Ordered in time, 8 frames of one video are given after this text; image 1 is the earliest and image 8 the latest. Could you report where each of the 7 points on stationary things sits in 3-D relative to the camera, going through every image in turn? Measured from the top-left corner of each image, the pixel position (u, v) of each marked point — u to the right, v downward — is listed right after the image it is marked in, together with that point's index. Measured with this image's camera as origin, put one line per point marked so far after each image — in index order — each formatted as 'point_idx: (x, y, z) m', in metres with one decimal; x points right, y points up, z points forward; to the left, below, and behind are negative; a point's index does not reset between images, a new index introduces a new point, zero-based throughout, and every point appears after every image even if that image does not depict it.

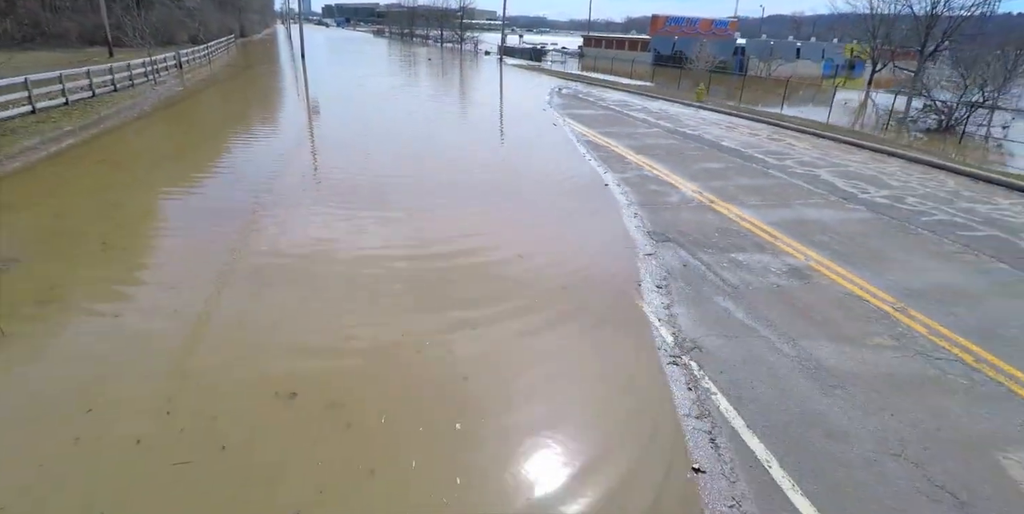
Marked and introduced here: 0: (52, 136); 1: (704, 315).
0: (-11.0, +2.8, +14.2) m
1: (+1.9, -0.6, +6.0) m
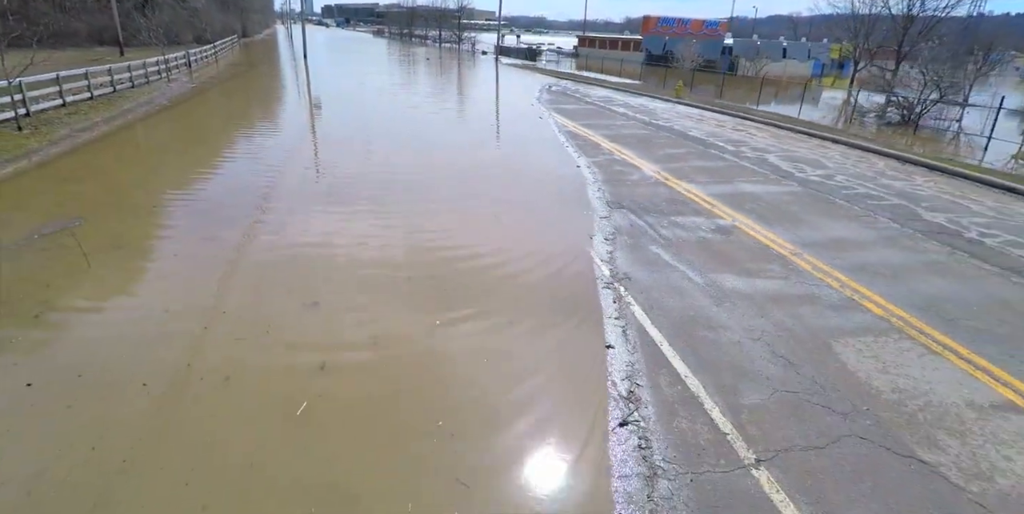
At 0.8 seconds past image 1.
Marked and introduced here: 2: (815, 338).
0: (-11.3, +3.4, +15.7) m
1: (+1.6, 0.0, +7.5) m
2: (+2.9, -0.8, +5.6) m
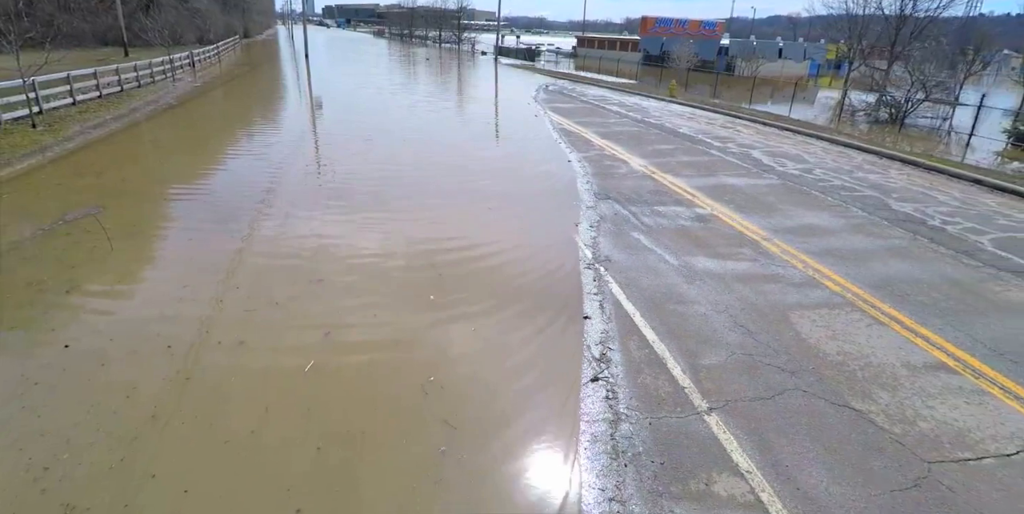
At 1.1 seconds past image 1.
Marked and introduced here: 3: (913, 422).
0: (-11.4, +3.6, +16.3) m
1: (+1.5, +0.2, +8.1) m
2: (+2.7, -0.5, +6.2) m
3: (+3.0, -1.2, +4.5) m
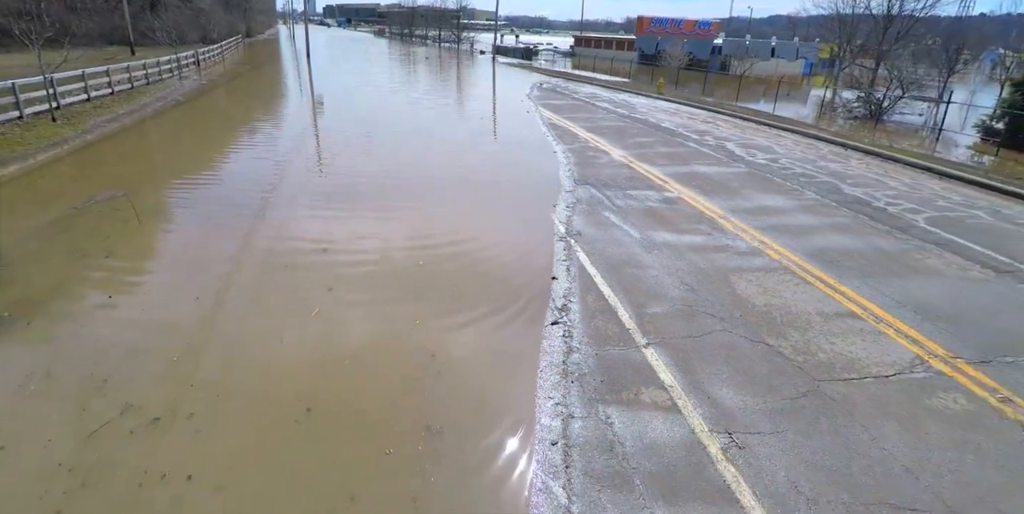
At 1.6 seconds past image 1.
0: (-11.7, +4.0, +17.3) m
1: (+1.2, +0.5, +9.0) m
2: (+2.5, -0.2, +7.1) m
3: (+2.7, -0.9, +5.4) m
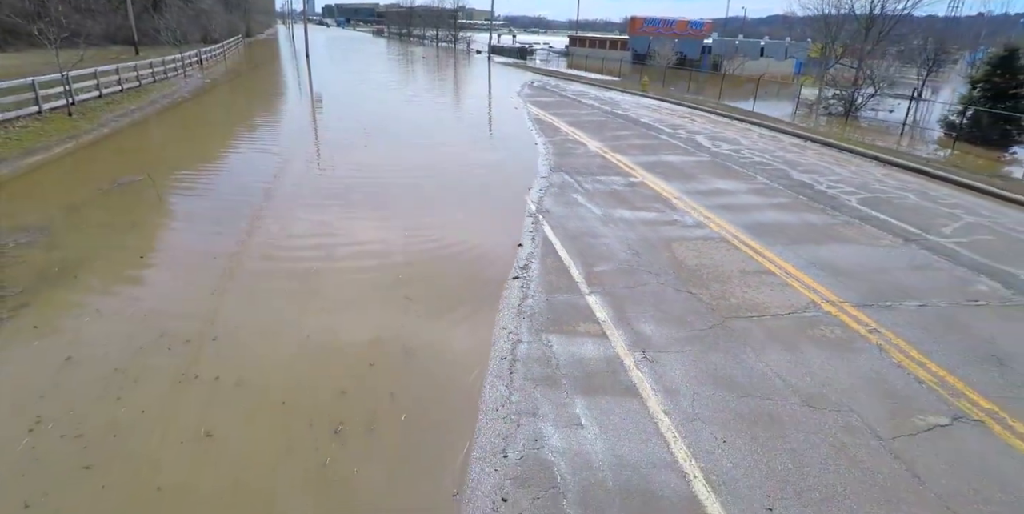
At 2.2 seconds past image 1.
0: (-12.1, +4.4, +18.4) m
1: (+0.8, +1.0, +10.1) m
2: (+2.1, +0.2, +8.3) m
3: (+2.4, -0.4, +6.6) m
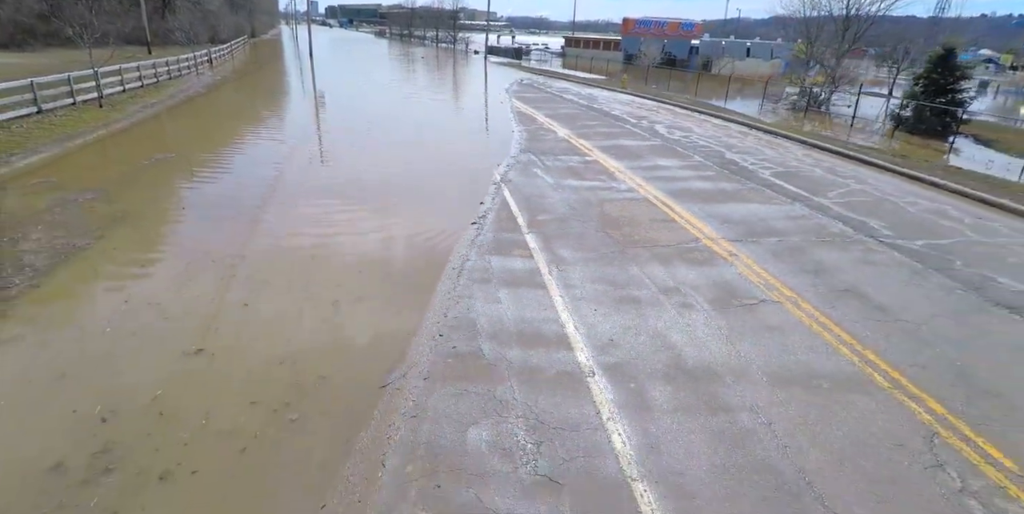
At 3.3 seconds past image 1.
0: (-12.7, +5.1, +20.5) m
1: (+0.2, +1.7, +12.2) m
2: (+1.5, +1.0, +10.3) m
3: (+1.7, +0.3, +8.6) m
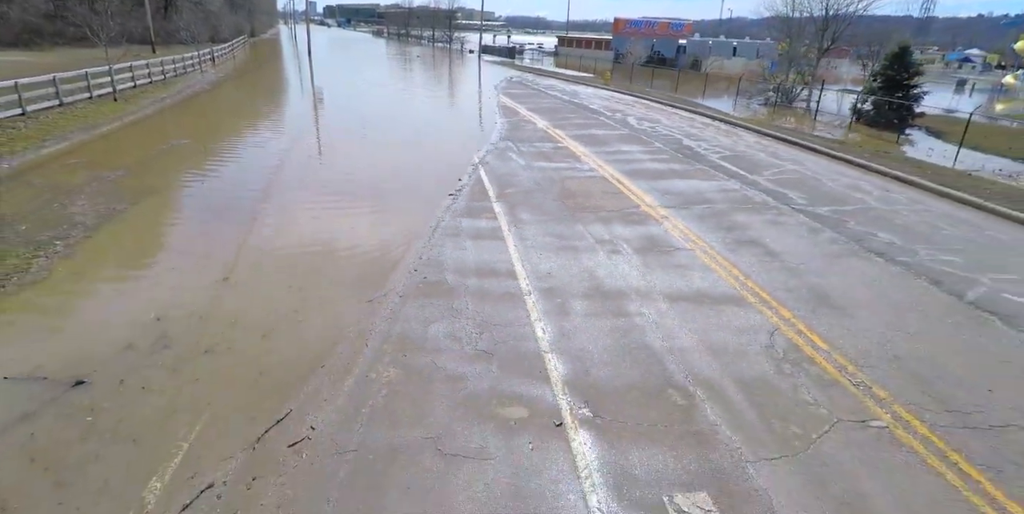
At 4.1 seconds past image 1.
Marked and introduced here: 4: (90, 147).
0: (-13.2, +5.7, +22.0) m
1: (-0.3, +2.3, +13.7) m
2: (+0.9, +1.6, +11.9) m
3: (+1.2, +0.9, +10.1) m
4: (-10.7, +2.8, +15.0) m
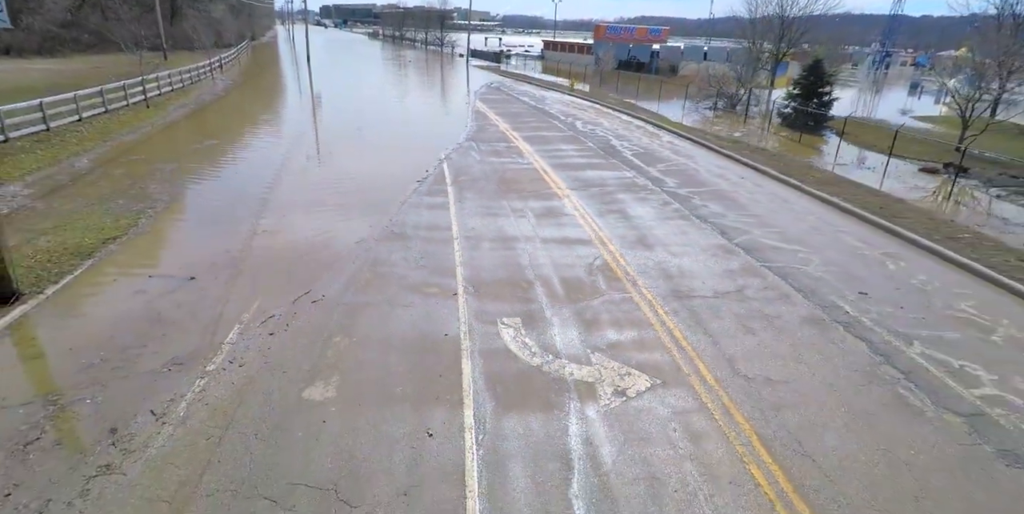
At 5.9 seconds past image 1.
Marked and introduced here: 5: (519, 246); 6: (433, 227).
0: (-14.5, +6.5, +25.8) m
1: (-1.6, +3.1, +17.7) m
2: (-0.3, +2.3, +15.8) m
3: (0.0, +1.7, +14.1) m
4: (-11.9, +3.5, +18.9) m
5: (+0.1, +0.2, +10.3) m
6: (-1.5, +0.6, +11.3) m
